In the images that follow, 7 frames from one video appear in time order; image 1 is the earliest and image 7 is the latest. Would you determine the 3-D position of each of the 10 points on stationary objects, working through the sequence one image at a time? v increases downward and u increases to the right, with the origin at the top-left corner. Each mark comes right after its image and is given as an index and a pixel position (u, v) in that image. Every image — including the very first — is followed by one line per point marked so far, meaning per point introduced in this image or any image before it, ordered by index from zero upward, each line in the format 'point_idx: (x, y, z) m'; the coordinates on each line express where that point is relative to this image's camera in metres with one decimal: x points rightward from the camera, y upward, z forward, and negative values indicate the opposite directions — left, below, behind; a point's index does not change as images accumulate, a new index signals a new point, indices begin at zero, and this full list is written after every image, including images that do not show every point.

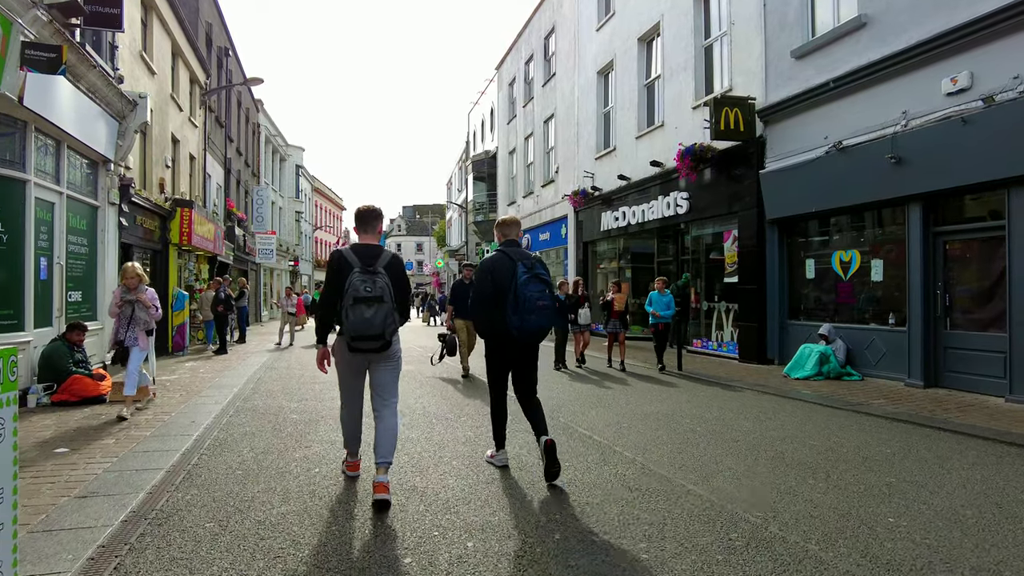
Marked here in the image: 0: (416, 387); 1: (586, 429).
0: (-1.3, -1.3, +8.7) m
1: (+0.7, -1.3, +5.8) m
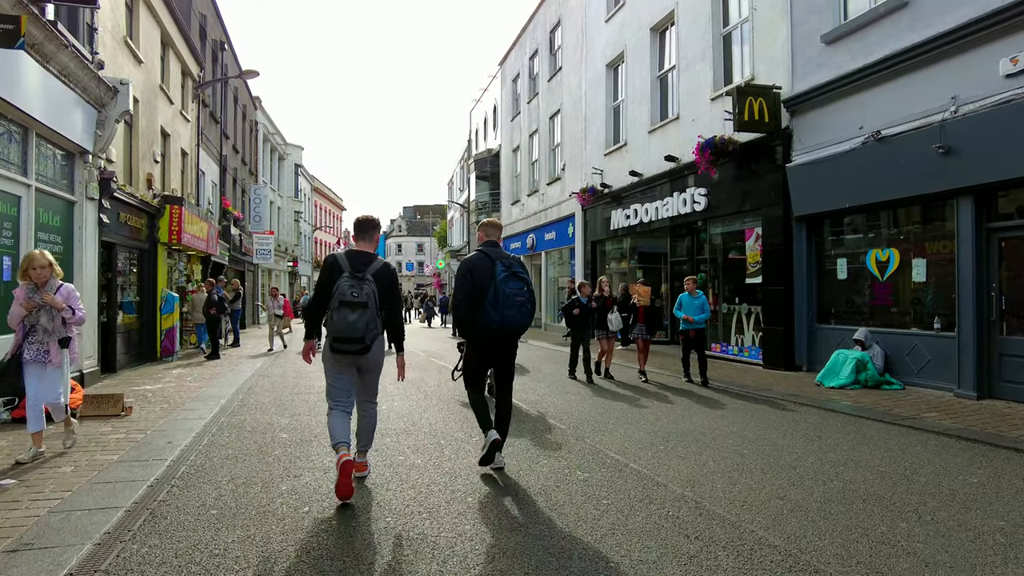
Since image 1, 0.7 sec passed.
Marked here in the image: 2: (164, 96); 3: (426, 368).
0: (-1.1, -1.3, +7.9) m
1: (+0.8, -1.3, +5.1) m
2: (-7.3, +4.1, +13.9) m
3: (-1.5, -1.4, +11.3) m
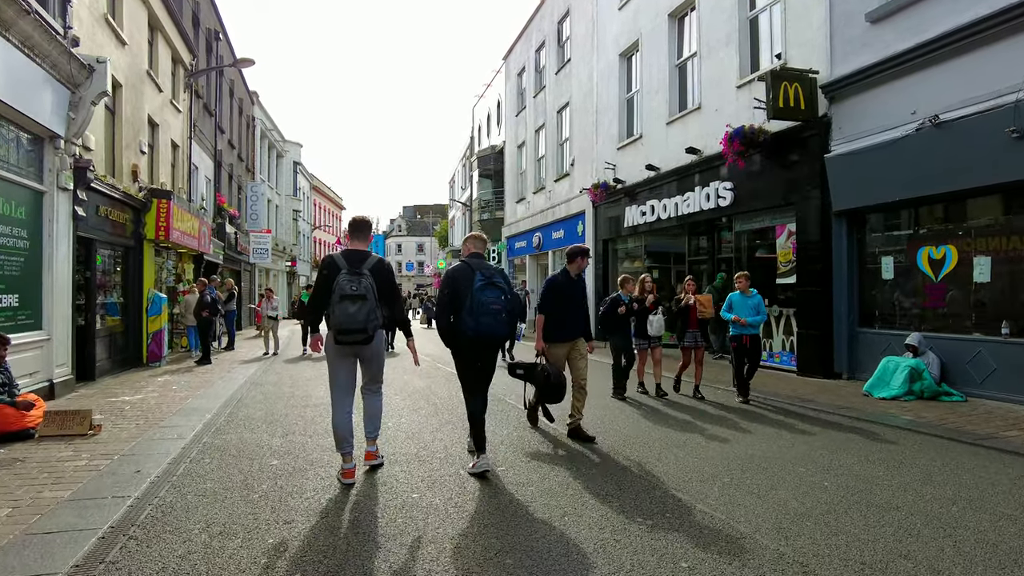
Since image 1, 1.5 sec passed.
0: (-0.9, -1.3, +7.0) m
1: (+1.1, -1.3, +4.2) m
2: (-7.1, +4.0, +13.0) m
3: (-1.3, -1.4, +10.4) m
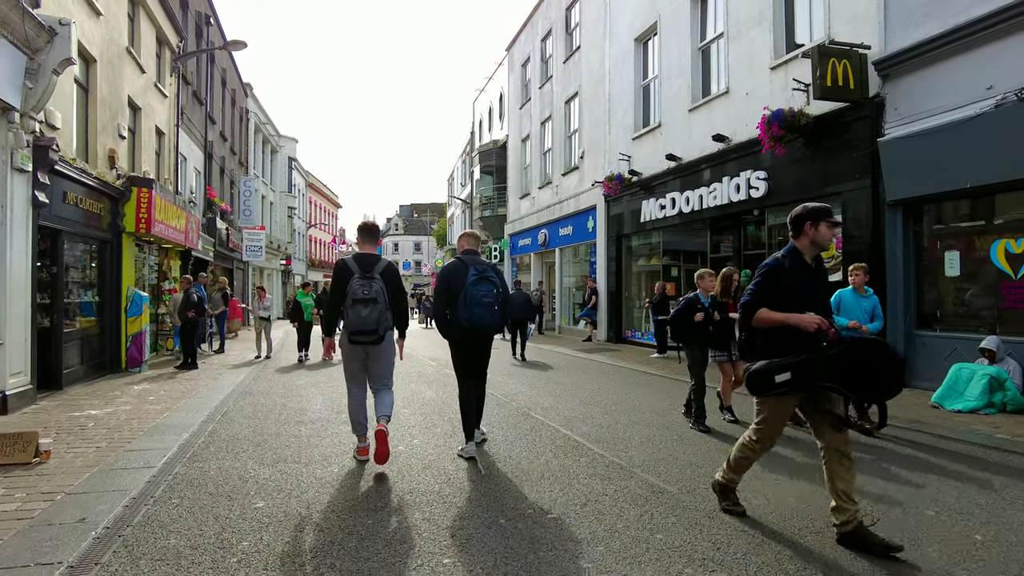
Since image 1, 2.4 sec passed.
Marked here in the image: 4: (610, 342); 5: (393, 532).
0: (-0.6, -1.3, +6.0) m
1: (+1.4, -1.3, +3.2) m
2: (-6.9, +4.1, +11.9) m
3: (-1.0, -1.4, +9.3) m
4: (+2.7, -1.5, +18.1) m
5: (-0.6, -1.3, +3.5) m
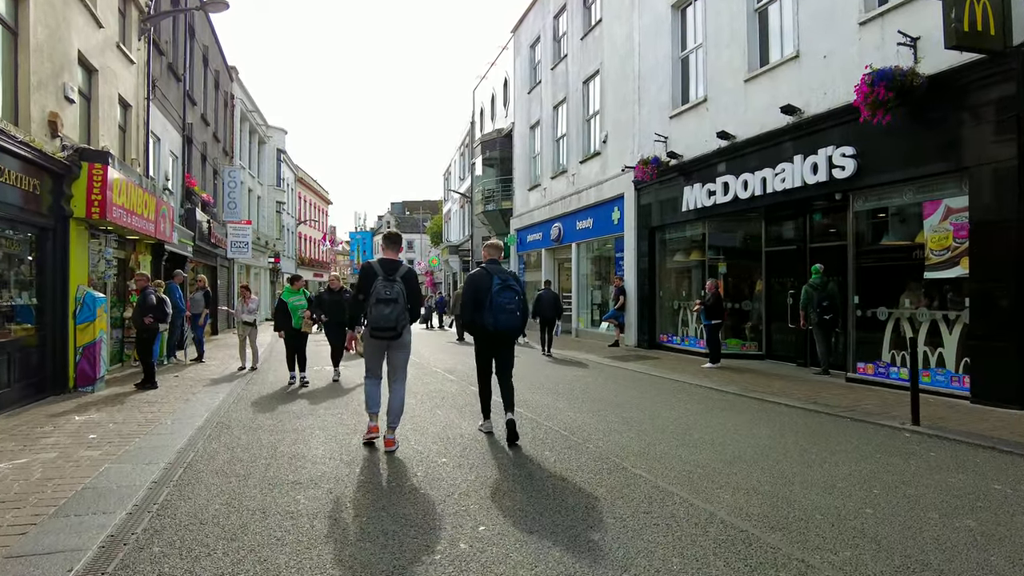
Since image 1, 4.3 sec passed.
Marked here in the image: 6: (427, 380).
0: (+0.1, -1.3, +3.9) m
1: (+2.1, -1.2, +1.1) m
2: (-6.3, +4.1, +9.8) m
3: (-0.4, -1.4, +7.3) m
4: (+3.2, -1.5, +16.1) m
5: (+0.1, -1.3, +1.5) m
6: (-1.3, -1.4, +10.1) m
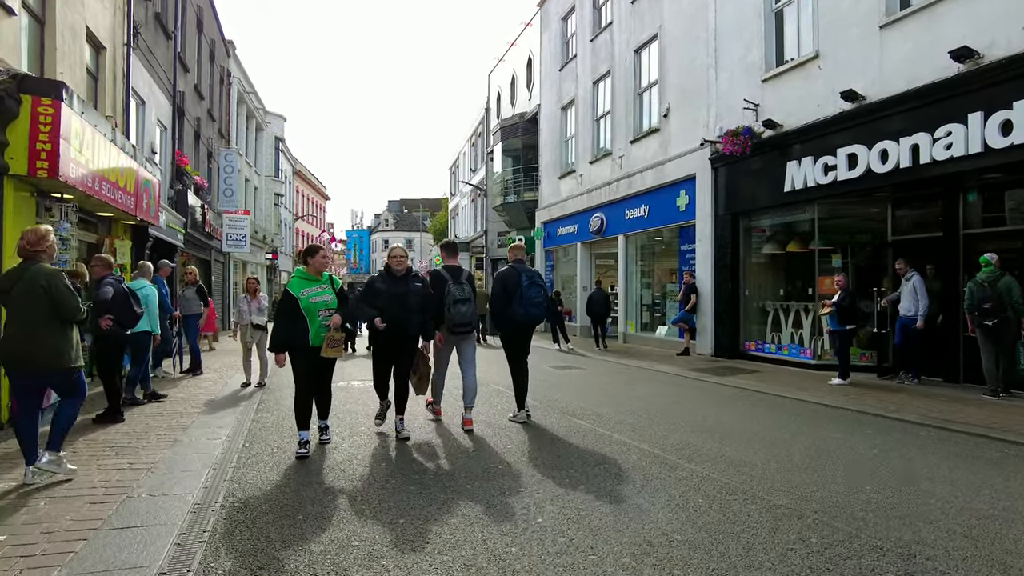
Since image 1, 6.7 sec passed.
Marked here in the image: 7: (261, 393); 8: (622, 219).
0: (+1.4, -1.2, +1.3) m
1: (+3.4, -1.2, -1.5) m
2: (-5.1, +4.2, +7.1) m
3: (+0.8, -1.3, +4.7) m
4: (+4.3, -1.4, +13.6) m
5: (+1.4, -1.2, -1.2) m
6: (-0.1, -1.3, +7.5) m
7: (-3.4, -1.4, +8.7) m
8: (+3.1, +1.9, +18.1) m
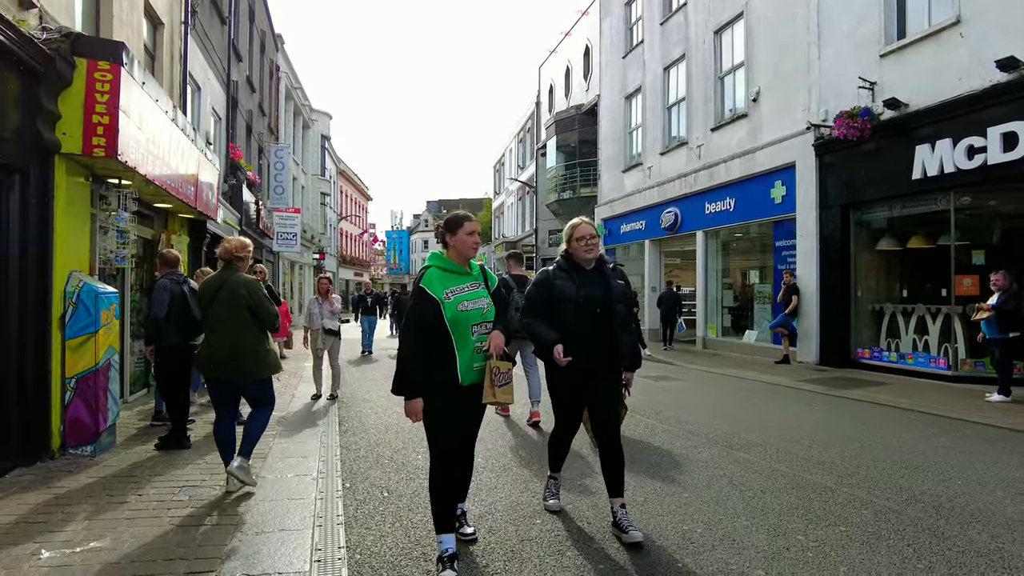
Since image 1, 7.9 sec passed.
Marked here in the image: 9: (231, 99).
0: (+2.3, -1.2, 0.0) m
1: (+4.2, -1.2, -2.9) m
2: (-3.9, +4.2, +6.1) m
3: (+1.9, -1.3, +3.4) m
4: (+5.8, -1.4, +12.1) m
5: (+2.2, -1.2, -2.4) m
6: (+1.1, -1.3, +6.3) m
7: (-2.1, -1.4, +7.6) m
8: (+4.8, +1.9, +16.7) m
9: (-6.3, +4.2, +14.6) m
